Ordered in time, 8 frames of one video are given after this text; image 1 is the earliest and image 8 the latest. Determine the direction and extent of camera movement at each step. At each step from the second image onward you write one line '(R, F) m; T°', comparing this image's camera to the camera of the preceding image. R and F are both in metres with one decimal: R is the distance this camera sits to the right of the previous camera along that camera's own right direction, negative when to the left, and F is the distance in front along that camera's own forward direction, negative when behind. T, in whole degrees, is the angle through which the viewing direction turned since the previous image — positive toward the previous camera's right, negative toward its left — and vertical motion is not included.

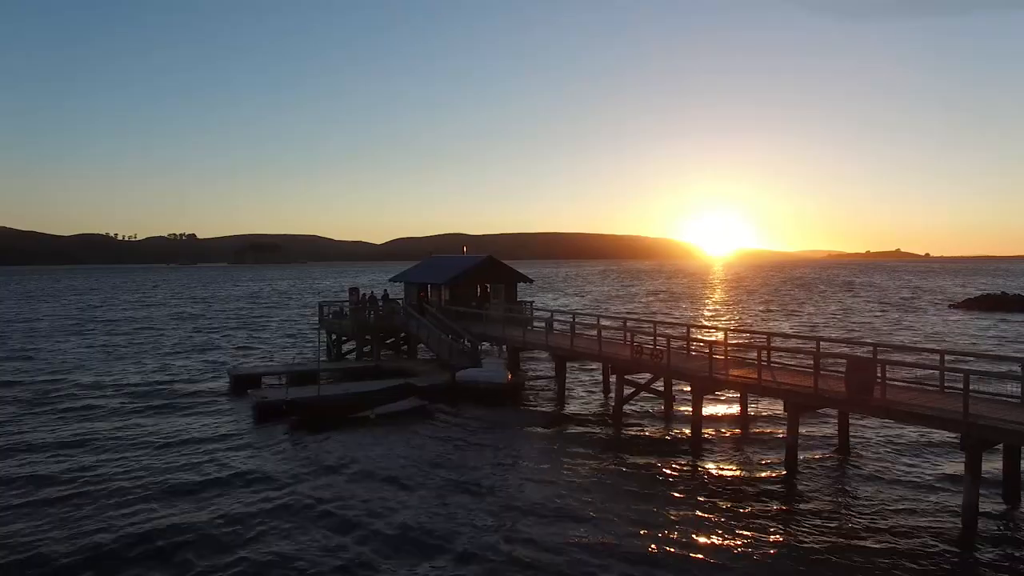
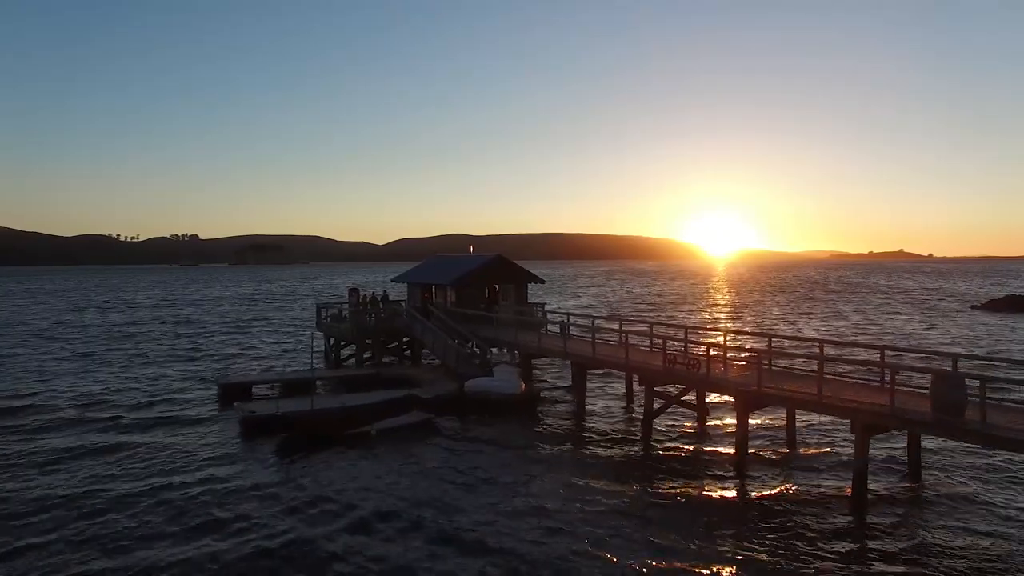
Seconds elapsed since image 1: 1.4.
(-0.4, +2.7) m; 0°
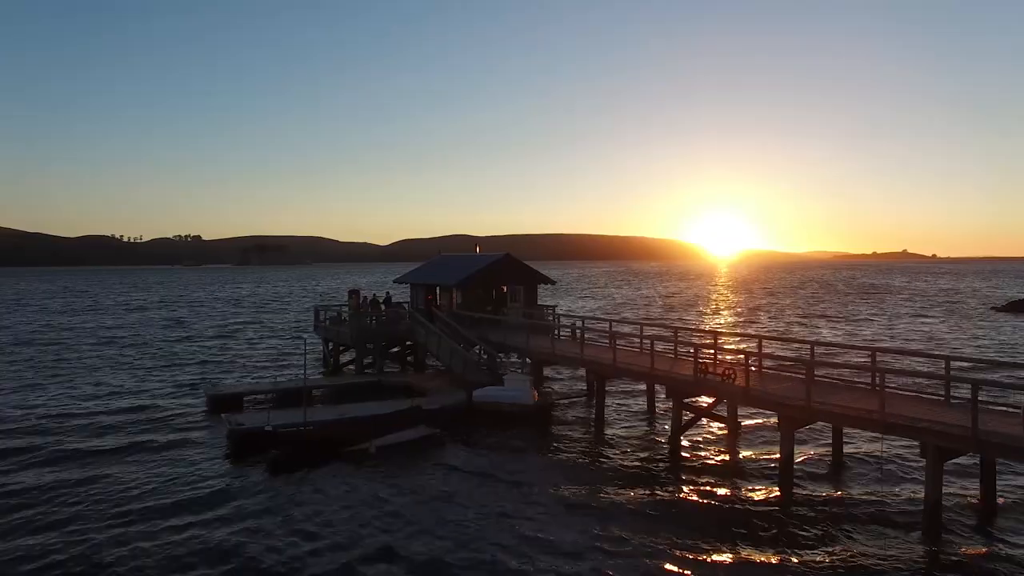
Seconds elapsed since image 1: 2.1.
(-0.2, +2.2) m; 0°
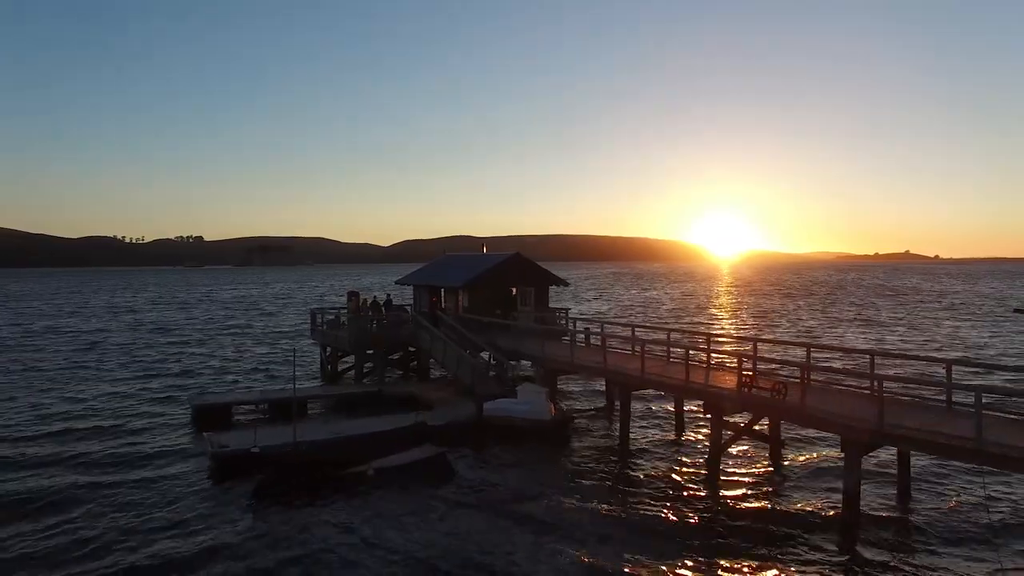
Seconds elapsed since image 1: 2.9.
(-0.3, +2.4) m; 0°
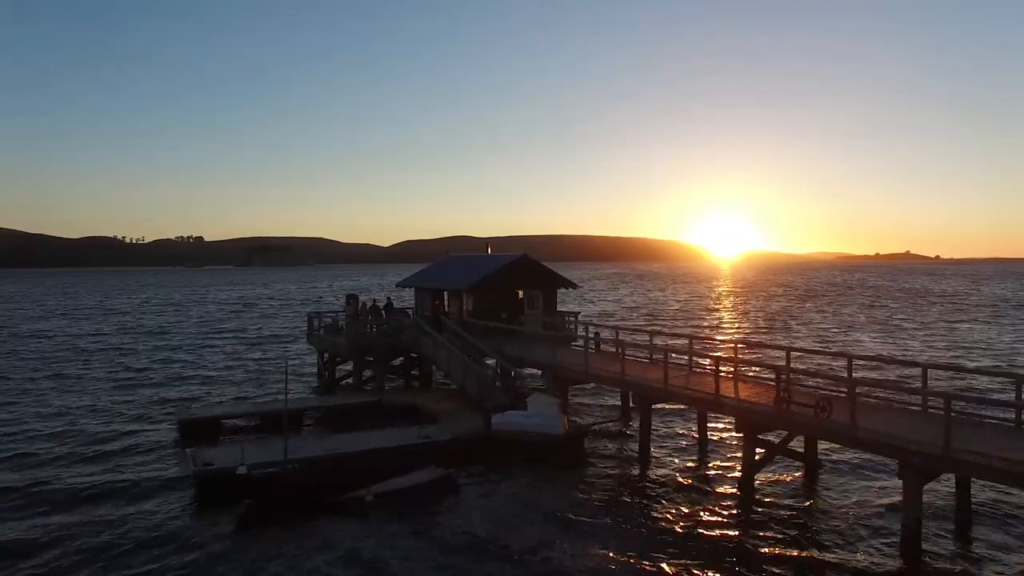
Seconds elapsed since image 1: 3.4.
(-0.2, +1.7) m; 0°
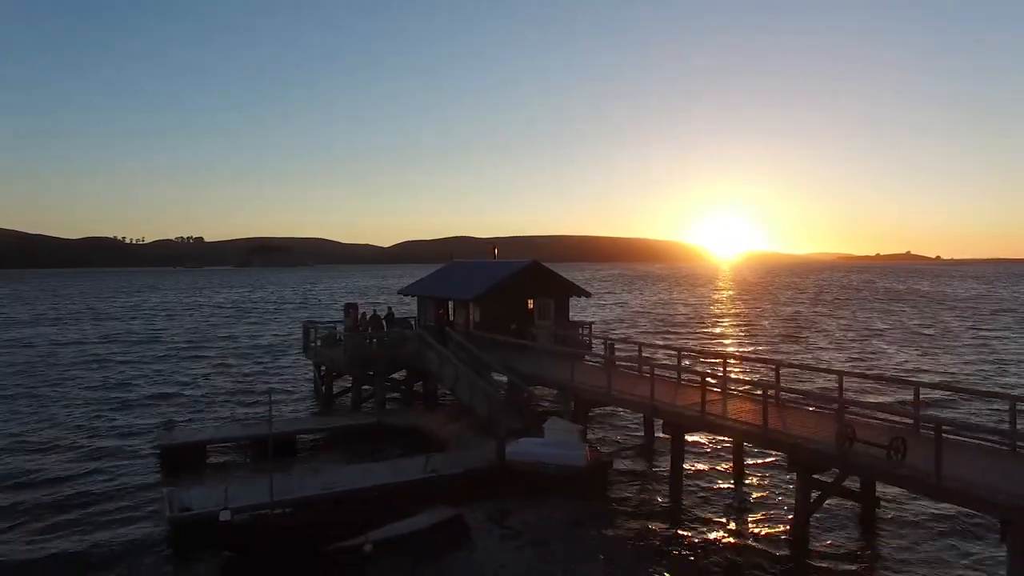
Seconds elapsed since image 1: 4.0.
(-0.3, +2.2) m; 0°
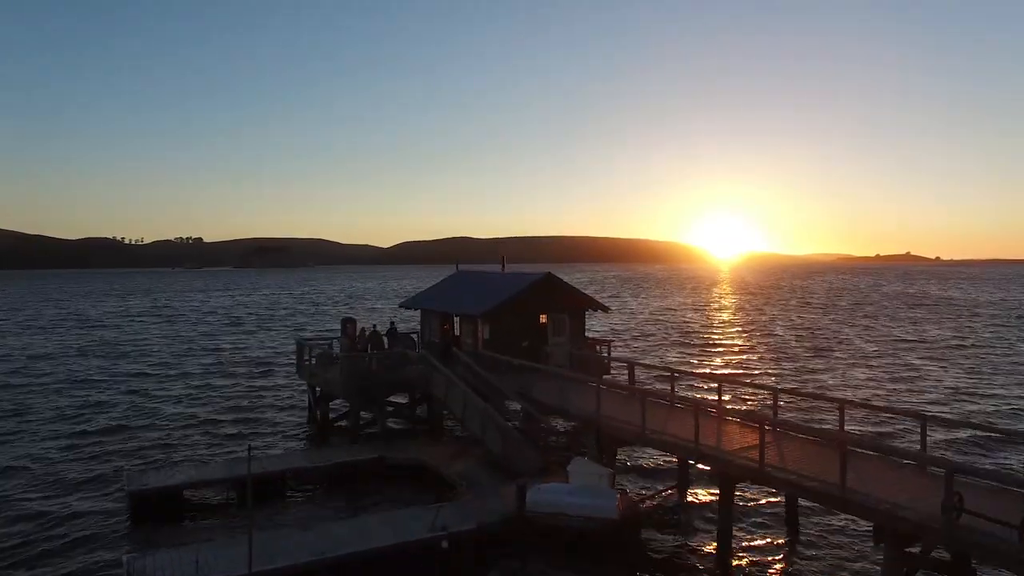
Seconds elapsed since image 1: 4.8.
(-0.4, +2.6) m; 0°
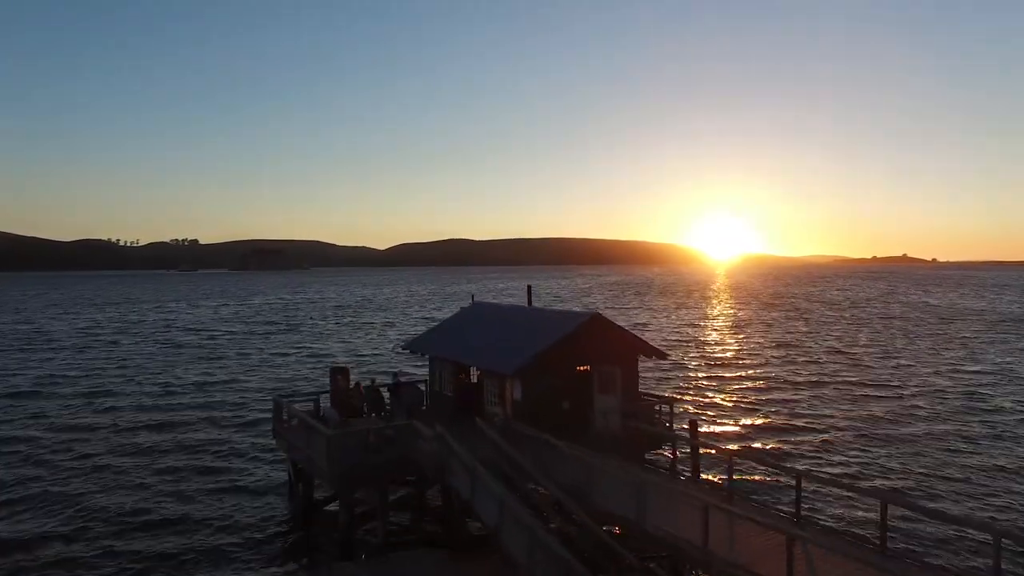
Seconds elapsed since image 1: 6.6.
(-0.9, +6.4) m; 0°
